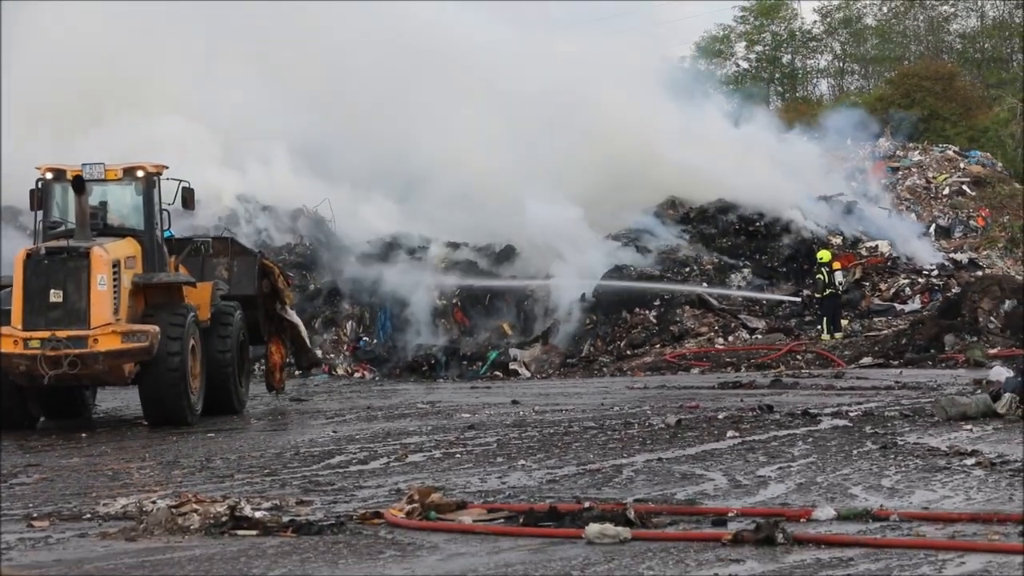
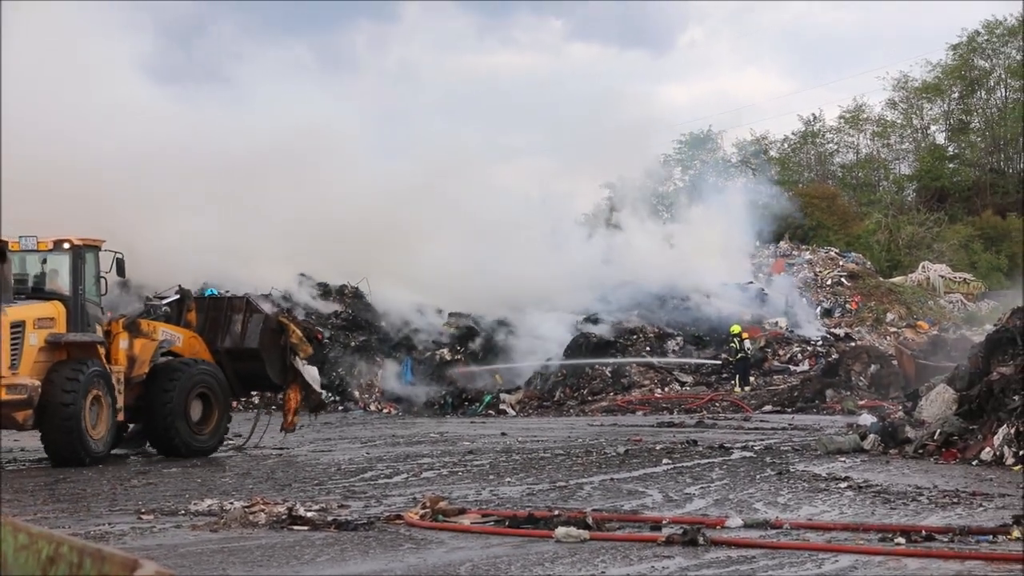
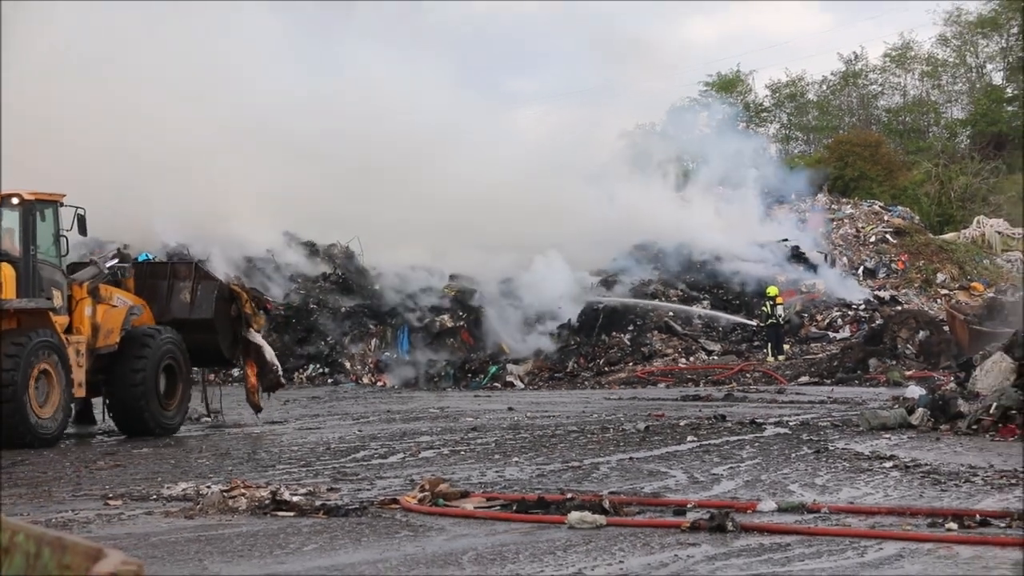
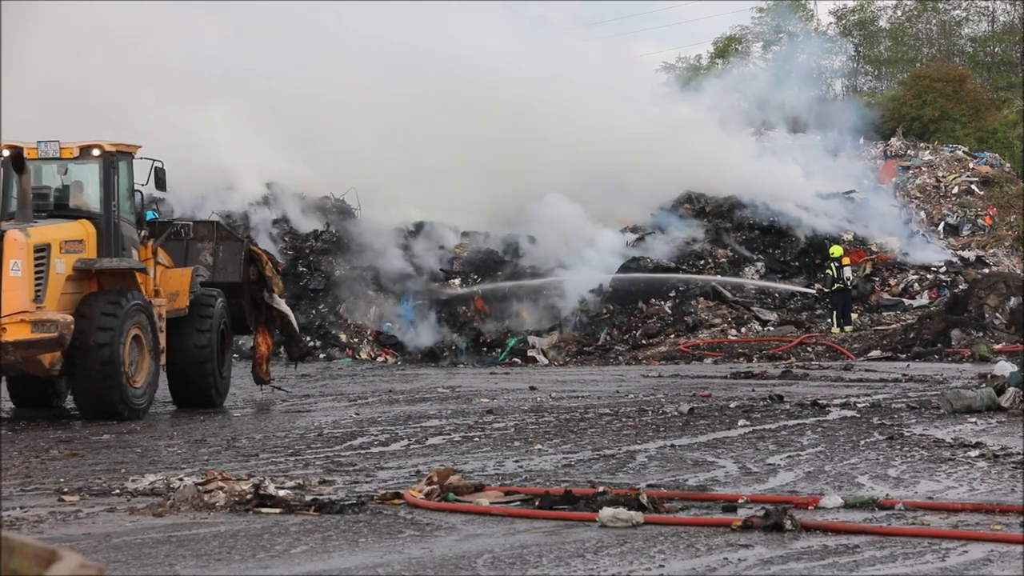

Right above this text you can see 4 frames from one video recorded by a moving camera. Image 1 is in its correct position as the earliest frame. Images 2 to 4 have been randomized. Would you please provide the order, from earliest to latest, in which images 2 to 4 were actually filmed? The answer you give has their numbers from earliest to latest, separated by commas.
4, 3, 2
